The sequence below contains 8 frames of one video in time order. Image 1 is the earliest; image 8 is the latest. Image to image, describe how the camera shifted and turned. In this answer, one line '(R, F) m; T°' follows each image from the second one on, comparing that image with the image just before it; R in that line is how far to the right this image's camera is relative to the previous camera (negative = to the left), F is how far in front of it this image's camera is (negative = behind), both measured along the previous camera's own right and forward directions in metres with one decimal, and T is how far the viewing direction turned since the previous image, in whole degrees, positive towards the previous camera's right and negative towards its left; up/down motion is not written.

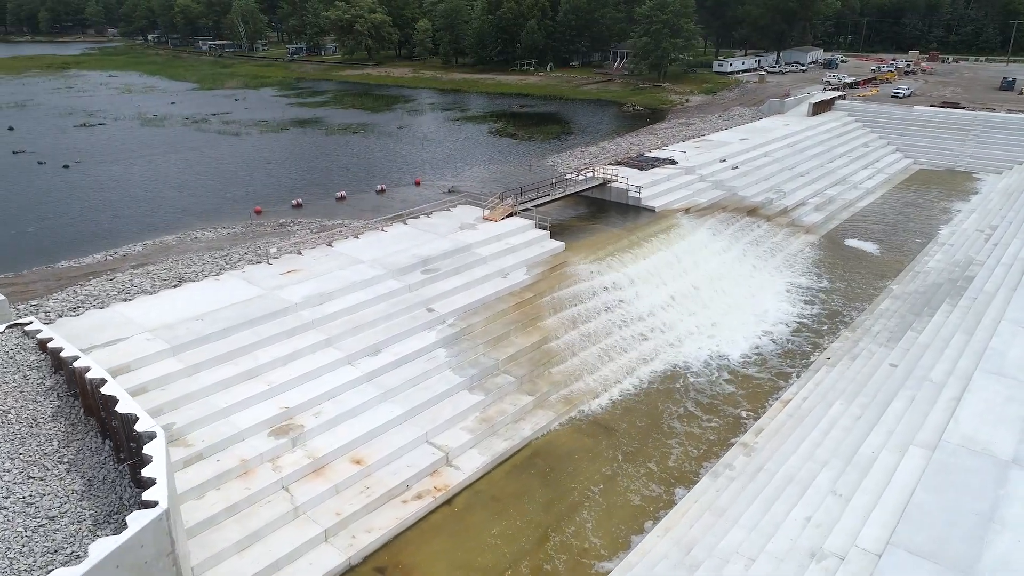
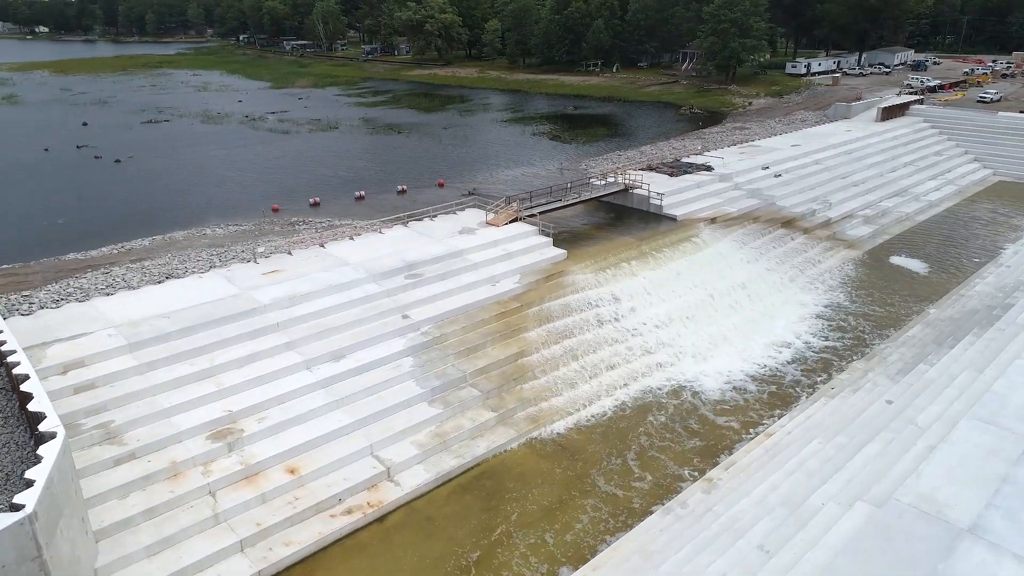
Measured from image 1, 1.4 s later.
(+1.9, +0.6) m; -7°
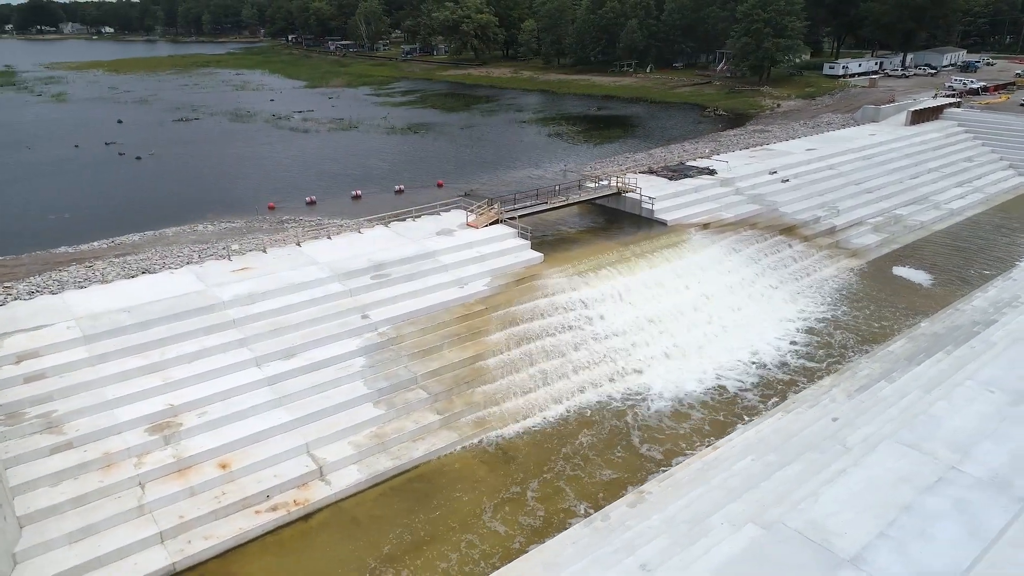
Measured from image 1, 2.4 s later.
(+1.7, +0.1) m; -4°
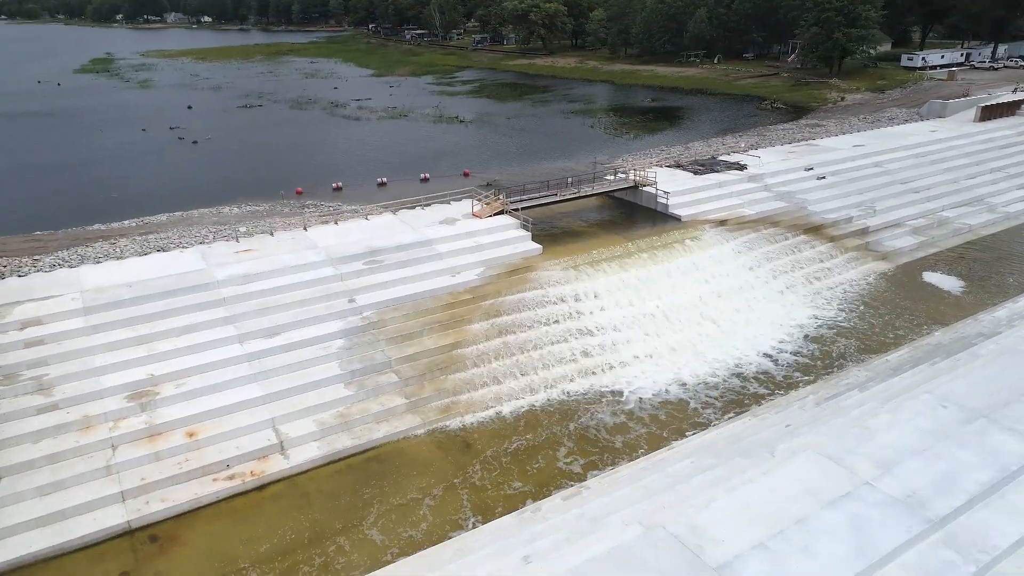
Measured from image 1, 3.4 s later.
(+1.8, 0.0) m; -6°
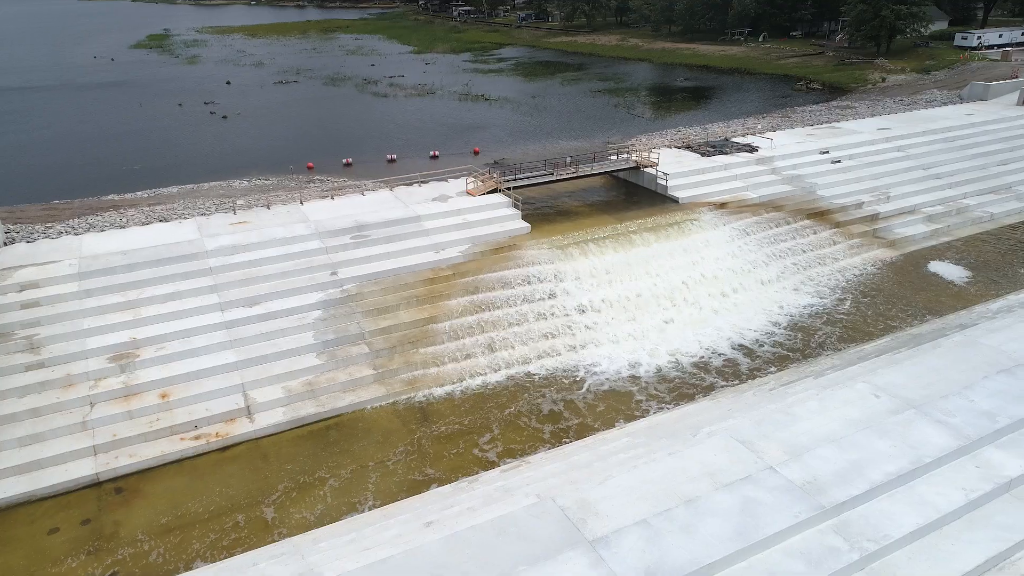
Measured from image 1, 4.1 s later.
(+1.5, -0.1) m; -4°
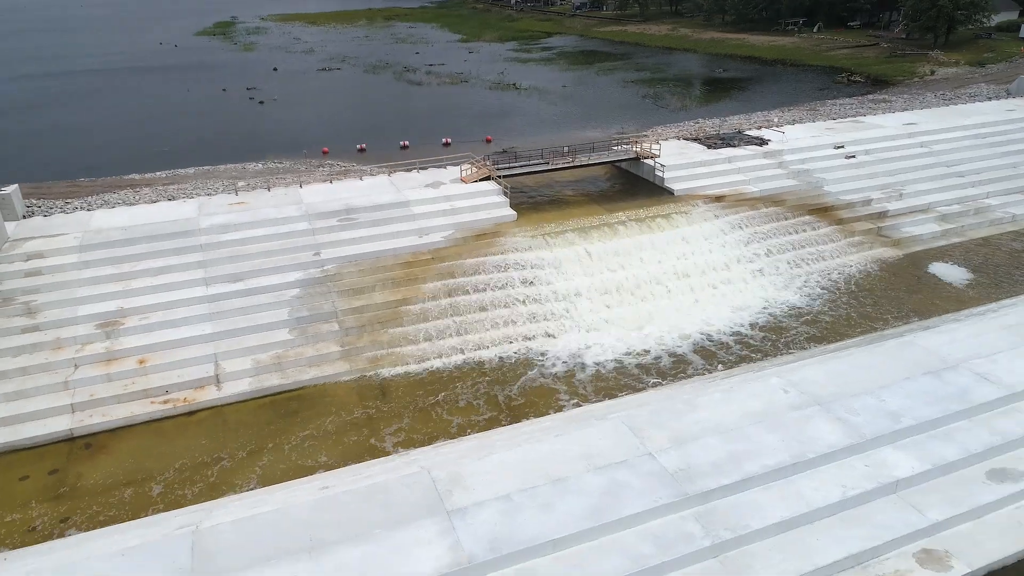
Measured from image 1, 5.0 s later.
(+1.8, -0.2) m; -5°
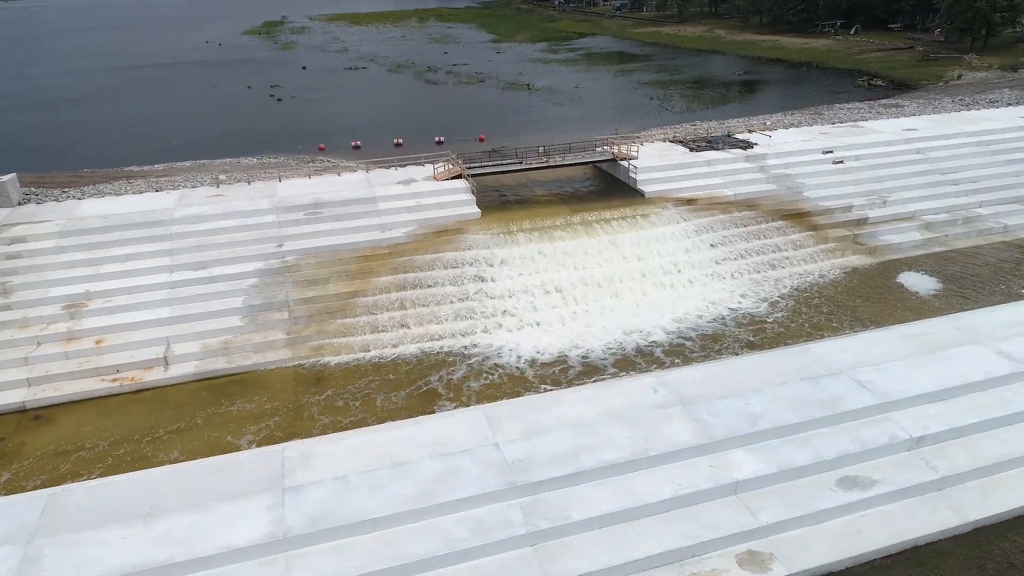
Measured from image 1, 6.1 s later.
(+2.1, -0.2) m; -4°
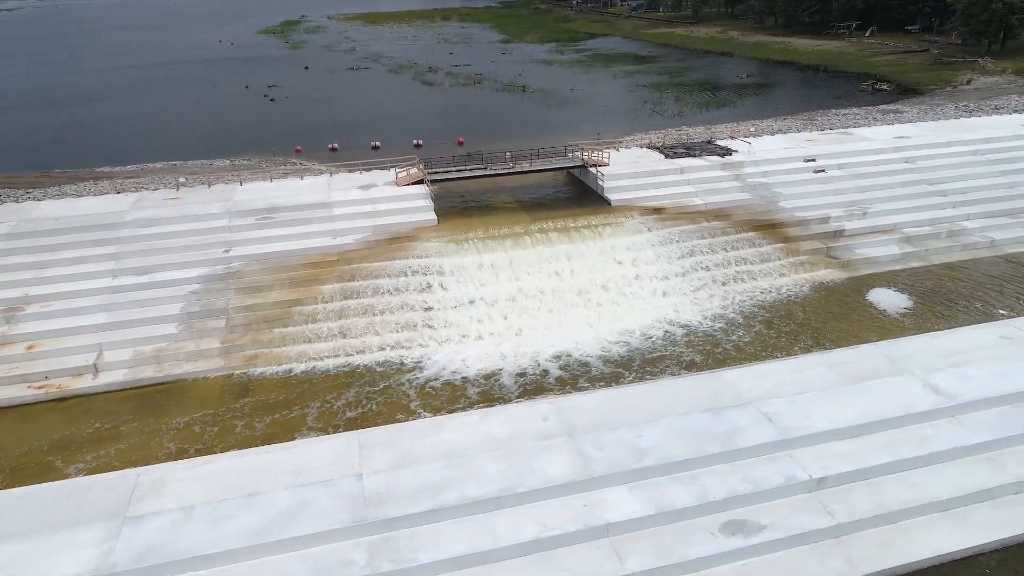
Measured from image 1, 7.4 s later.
(+1.6, +0.5) m; -2°
